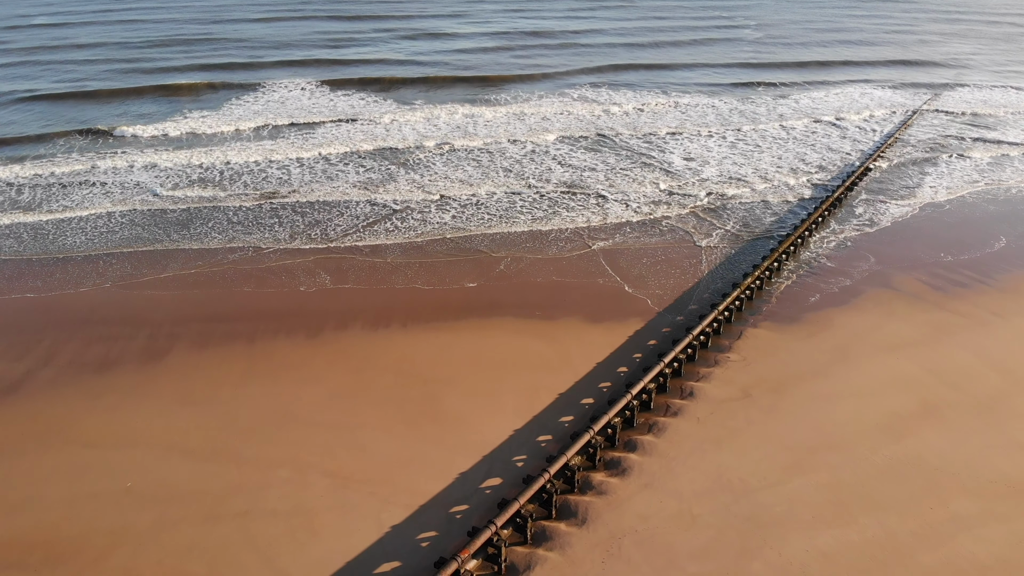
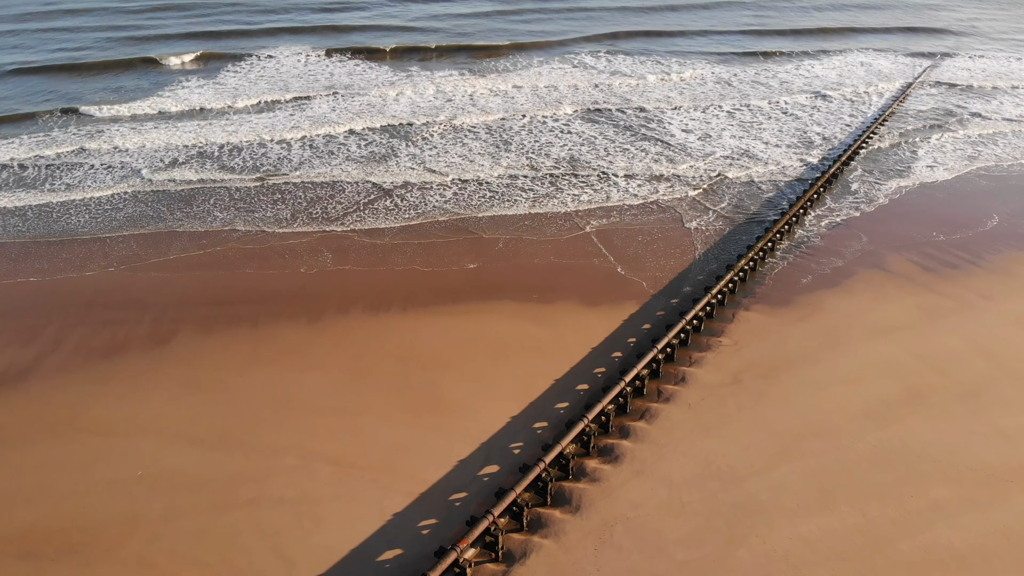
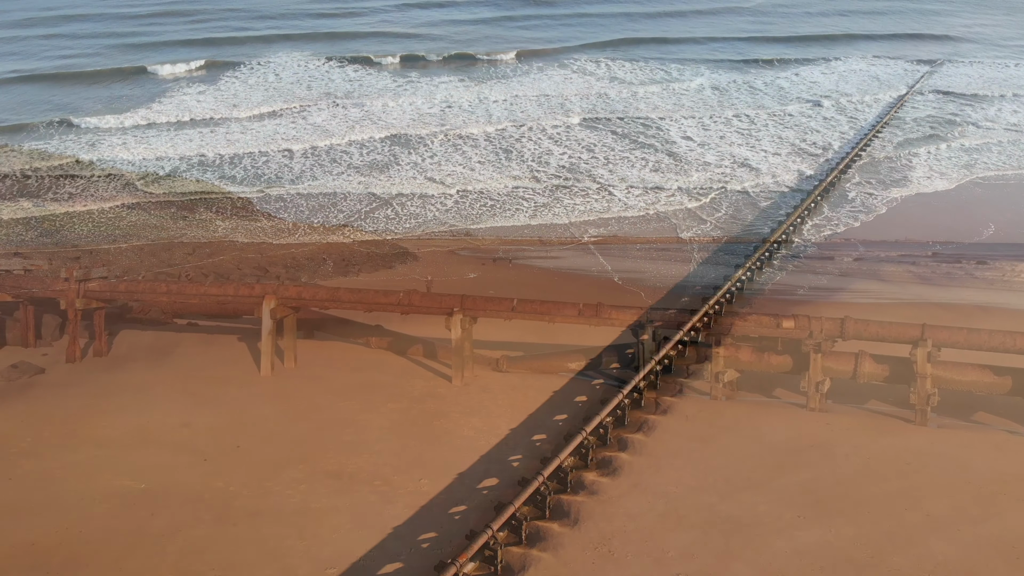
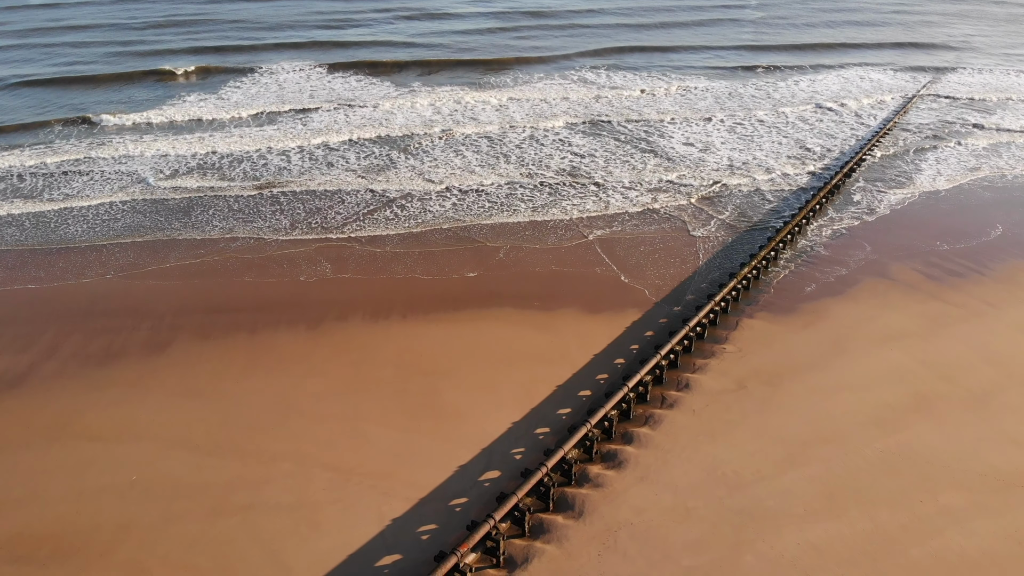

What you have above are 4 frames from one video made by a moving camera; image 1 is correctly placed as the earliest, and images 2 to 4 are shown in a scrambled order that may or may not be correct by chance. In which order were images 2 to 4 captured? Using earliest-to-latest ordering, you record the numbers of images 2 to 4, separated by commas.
4, 2, 3
